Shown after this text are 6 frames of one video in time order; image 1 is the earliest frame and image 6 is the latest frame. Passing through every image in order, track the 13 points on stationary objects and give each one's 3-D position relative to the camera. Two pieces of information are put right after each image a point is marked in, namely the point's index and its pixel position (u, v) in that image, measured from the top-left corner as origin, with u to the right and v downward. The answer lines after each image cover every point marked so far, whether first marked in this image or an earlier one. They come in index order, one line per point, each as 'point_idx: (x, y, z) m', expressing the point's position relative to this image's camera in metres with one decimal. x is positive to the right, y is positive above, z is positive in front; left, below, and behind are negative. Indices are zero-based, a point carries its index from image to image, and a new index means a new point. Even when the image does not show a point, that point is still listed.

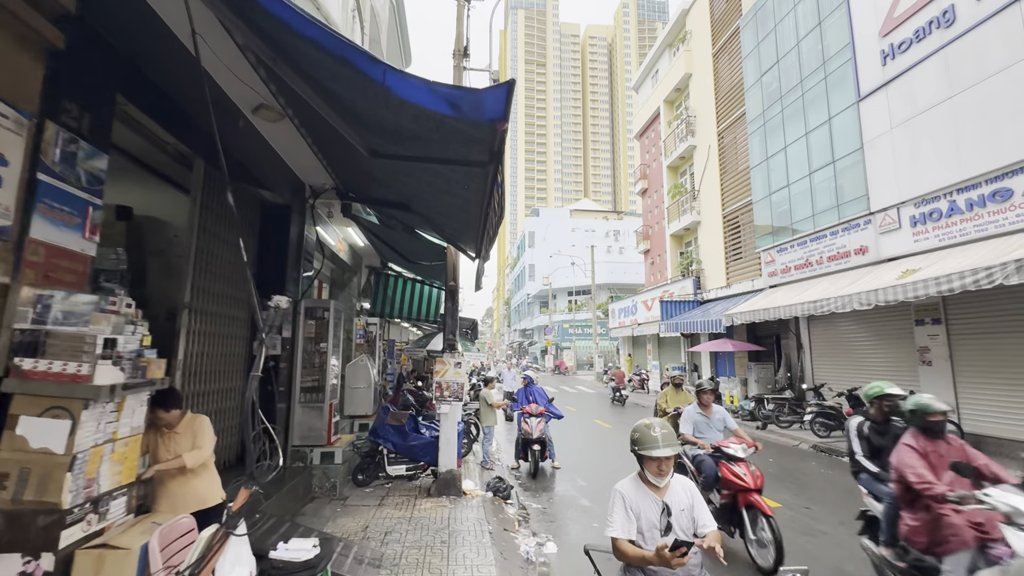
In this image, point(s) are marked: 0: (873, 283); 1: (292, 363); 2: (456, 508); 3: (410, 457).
0: (+7.2, +0.1, +9.4) m
1: (-2.7, -0.9, +5.9) m
2: (-0.7, -2.6, +5.6) m
3: (-1.4, -2.3, +6.3) m
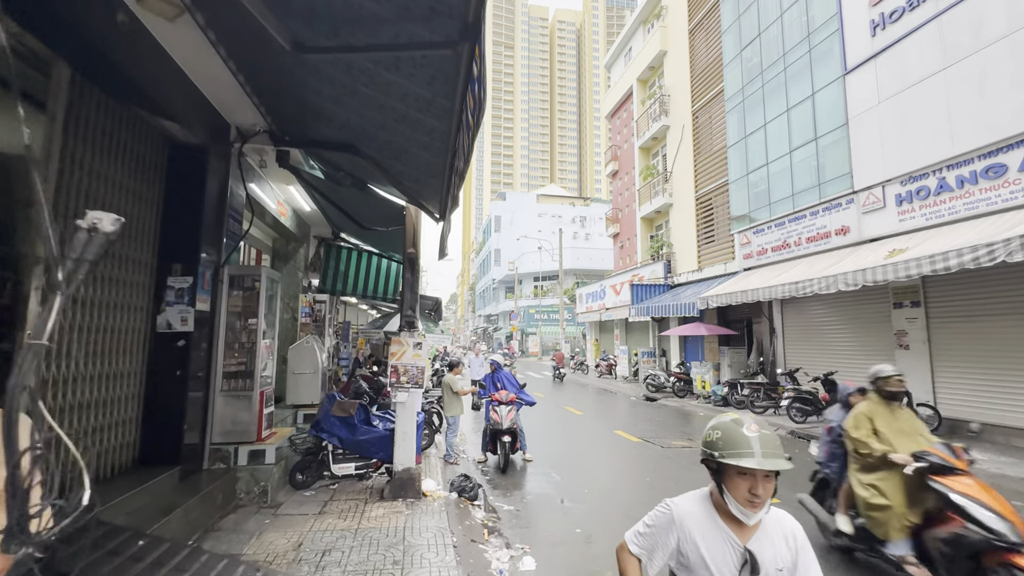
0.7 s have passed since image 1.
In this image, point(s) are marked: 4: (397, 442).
0: (+6.7, +0.5, +9.0) m
1: (-3.0, -0.6, +4.8) m
2: (-1.0, -2.3, +4.7) m
3: (-1.7, -1.9, +5.3) m
4: (-1.3, -1.7, +5.2) m
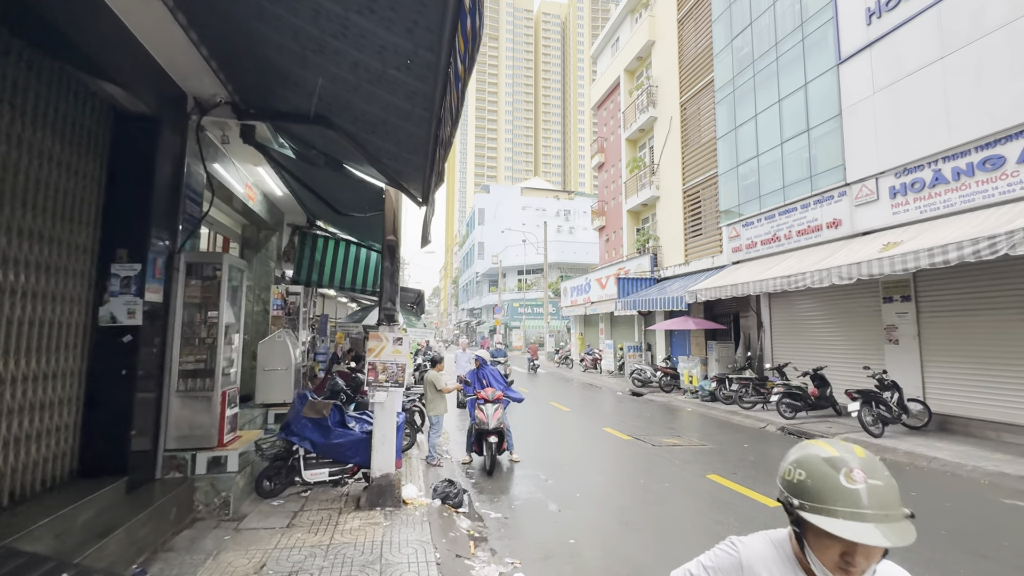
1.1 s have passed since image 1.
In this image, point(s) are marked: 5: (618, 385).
0: (+6.4, +0.6, +8.8) m
1: (-3.1, -0.5, +4.3) m
2: (-1.1, -2.2, +4.3) m
3: (-1.9, -1.8, +4.9) m
4: (-1.4, -1.6, +4.8) m
5: (+3.9, -3.6, +17.3) m
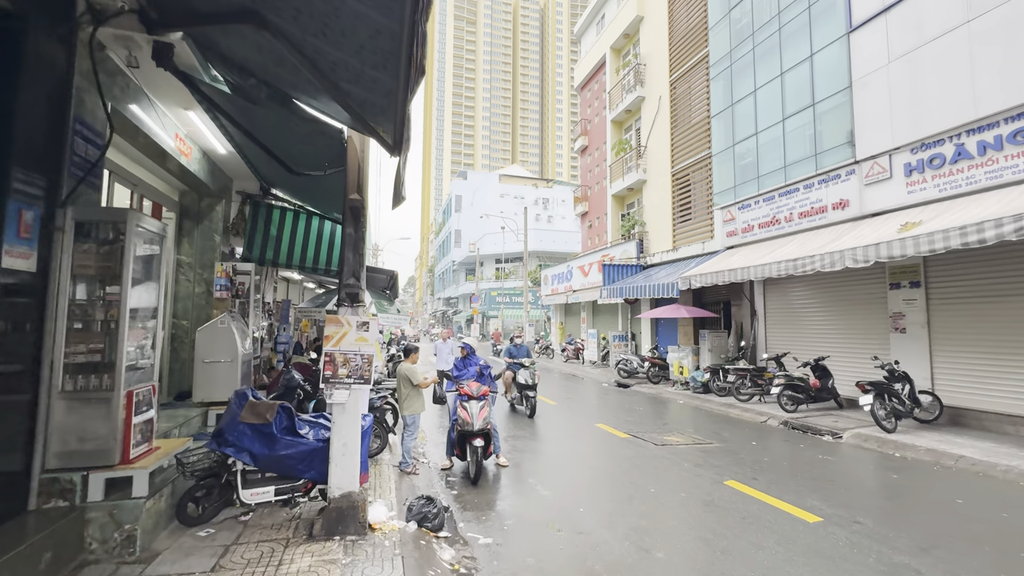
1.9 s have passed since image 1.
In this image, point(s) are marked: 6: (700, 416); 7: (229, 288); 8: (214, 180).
0: (+6.2, +0.9, +8.2) m
1: (-3.2, -0.2, +3.2) m
2: (-1.1, -1.9, +3.3) m
3: (-1.9, -1.5, +3.9) m
4: (-1.5, -1.4, +3.8) m
5: (+3.2, -3.1, +16.6) m
6: (+3.9, -2.7, +9.9) m
7: (-3.7, 0.0, +6.2) m
8: (-4.0, +1.5, +6.3) m
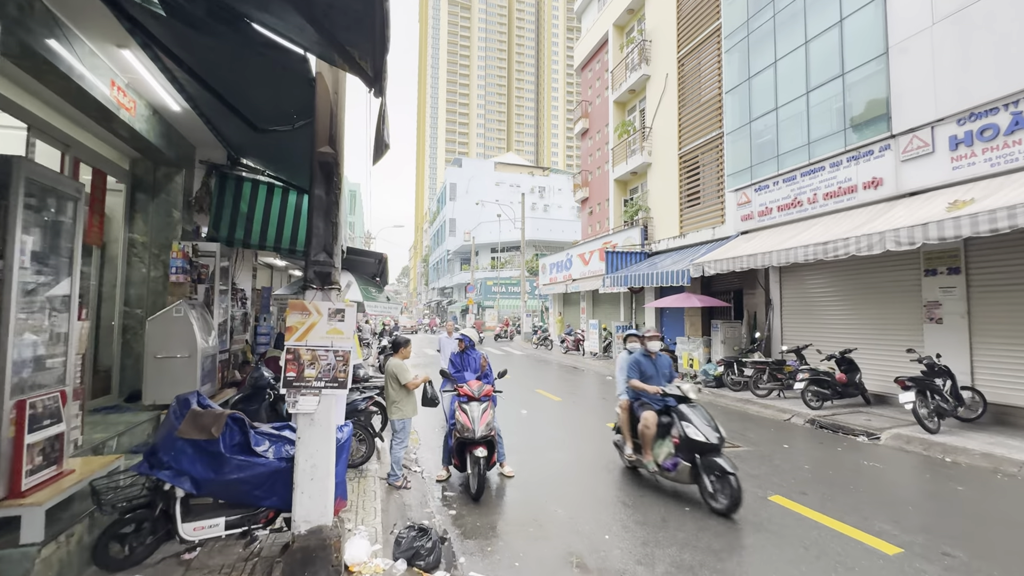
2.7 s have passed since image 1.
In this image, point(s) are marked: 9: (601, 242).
0: (+6.2, +1.1, +7.4) m
1: (-3.0, -0.1, +2.3) m
2: (-1.0, -1.8, +2.5) m
3: (-1.8, -1.4, +3.1) m
4: (-1.4, -1.2, +3.0) m
5: (+3.1, -2.7, +15.8) m
6: (+4.0, -2.4, +9.1) m
7: (-3.7, +0.2, +5.3) m
8: (-4.0, +1.7, +5.4) m
9: (+3.6, +1.9, +19.4) m
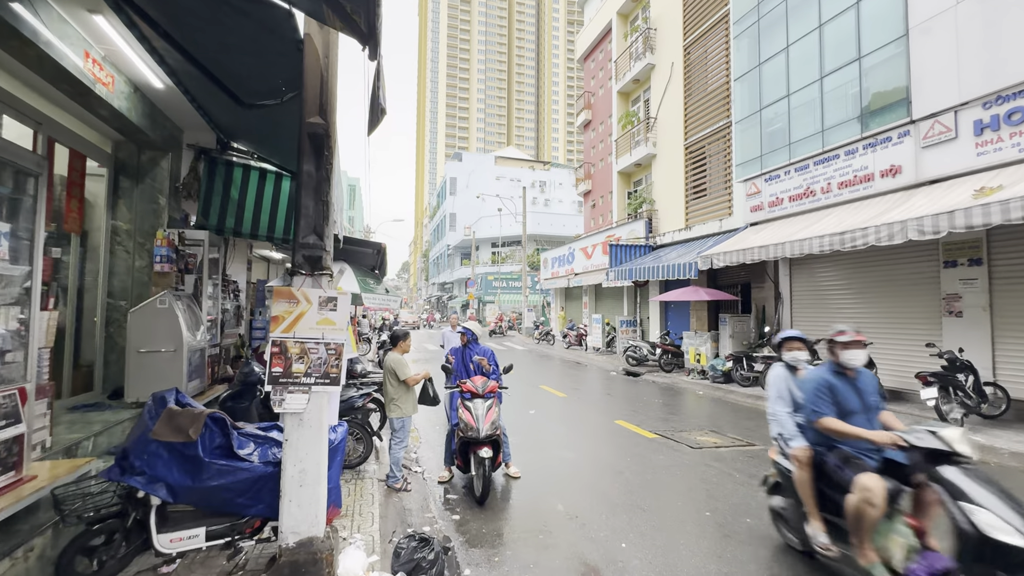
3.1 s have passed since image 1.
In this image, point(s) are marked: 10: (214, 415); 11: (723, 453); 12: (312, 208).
0: (+6.3, +1.2, +7.1) m
1: (-3.0, 0.0, +2.0) m
2: (-0.9, -1.7, +2.2) m
3: (-1.7, -1.3, +2.8) m
4: (-1.3, -1.1, +2.7) m
5: (+3.2, -2.5, +15.5) m
6: (+4.0, -2.3, +8.8) m
7: (-3.6, +0.3, +5.0) m
8: (-3.9, +1.8, +5.1) m
9: (+3.7, +2.2, +19.1) m
10: (-1.8, -0.8, +2.8) m
11: (+2.6, -2.0, +5.8) m
12: (-1.2, +0.5, +2.9) m
